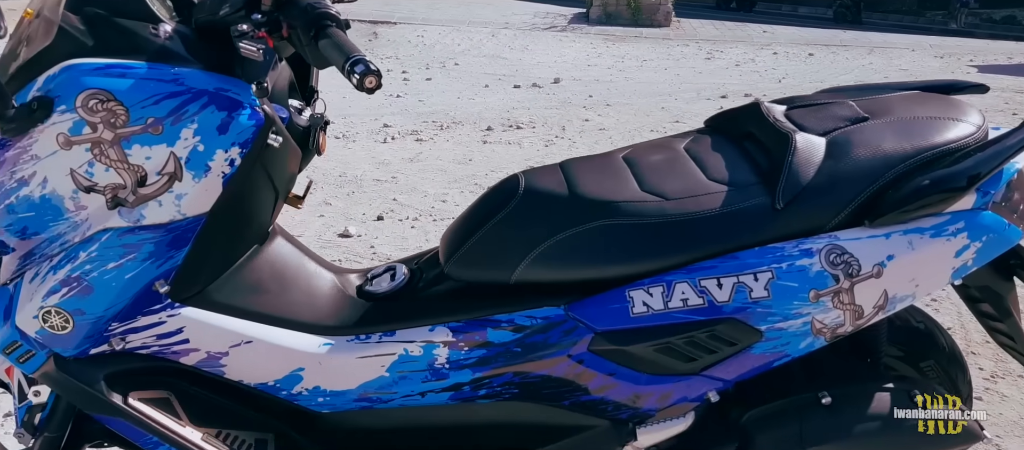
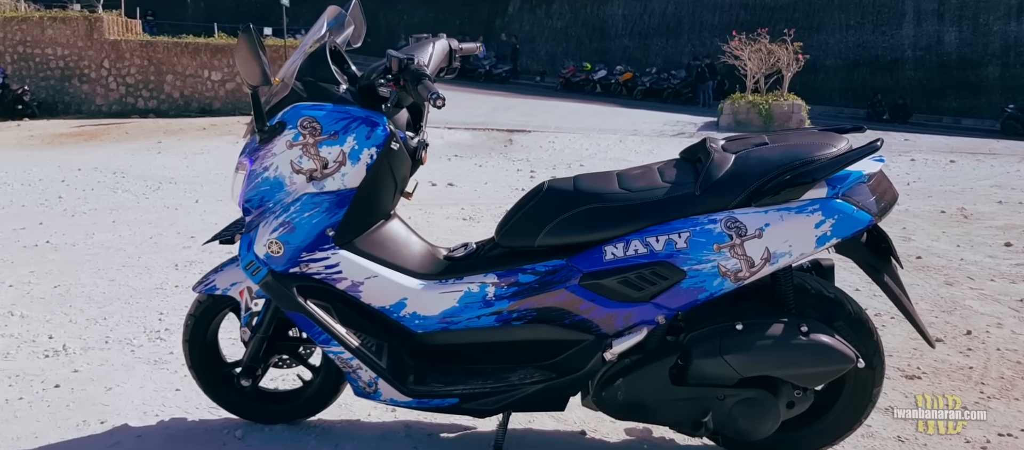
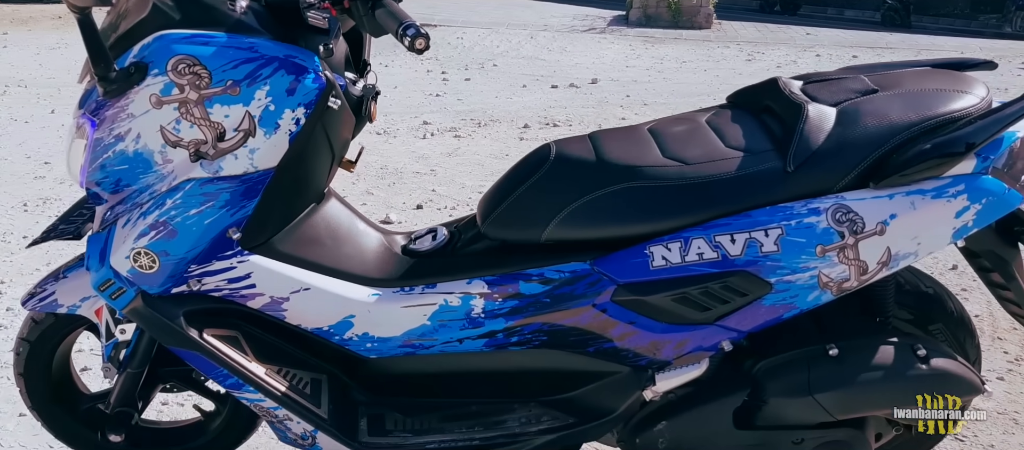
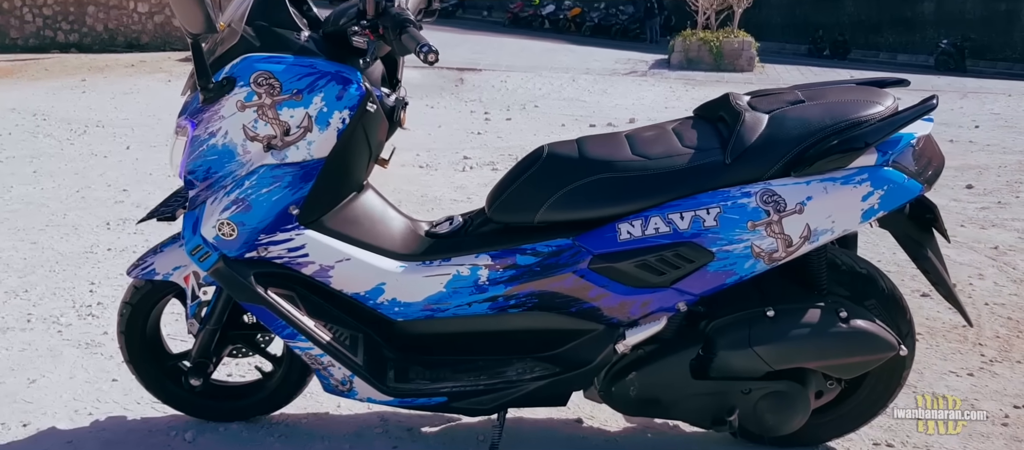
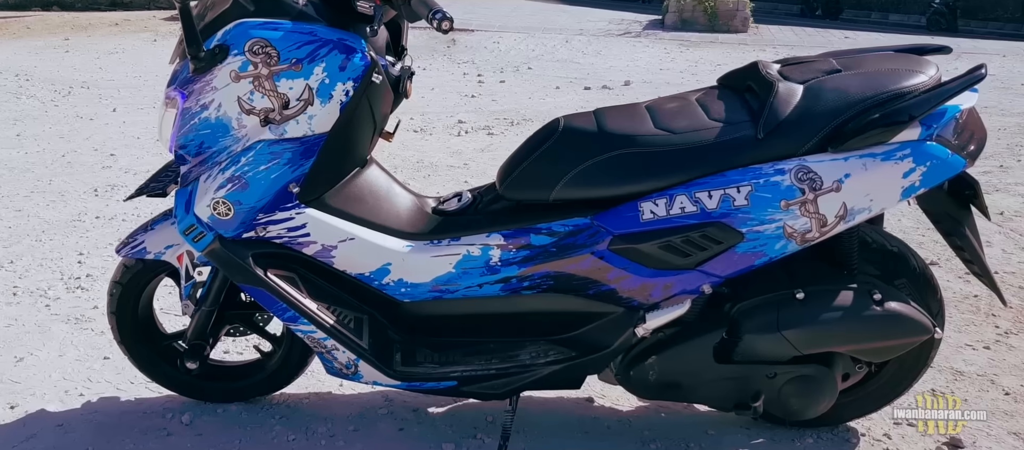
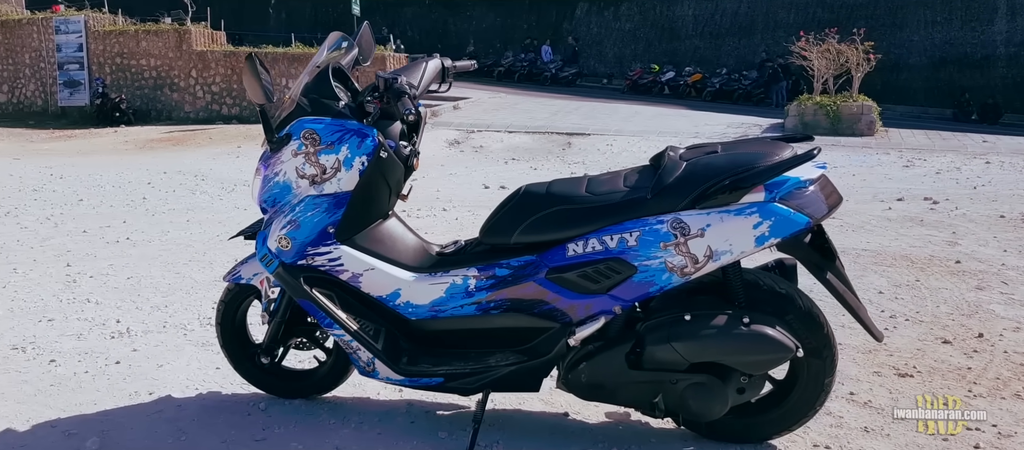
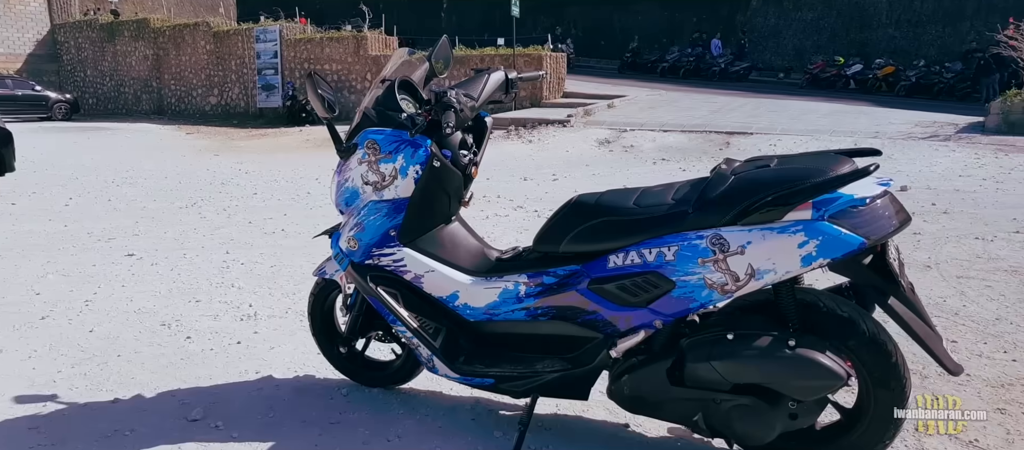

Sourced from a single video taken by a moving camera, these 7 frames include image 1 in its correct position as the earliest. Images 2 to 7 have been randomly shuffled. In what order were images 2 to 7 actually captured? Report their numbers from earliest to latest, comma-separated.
3, 5, 4, 2, 6, 7
